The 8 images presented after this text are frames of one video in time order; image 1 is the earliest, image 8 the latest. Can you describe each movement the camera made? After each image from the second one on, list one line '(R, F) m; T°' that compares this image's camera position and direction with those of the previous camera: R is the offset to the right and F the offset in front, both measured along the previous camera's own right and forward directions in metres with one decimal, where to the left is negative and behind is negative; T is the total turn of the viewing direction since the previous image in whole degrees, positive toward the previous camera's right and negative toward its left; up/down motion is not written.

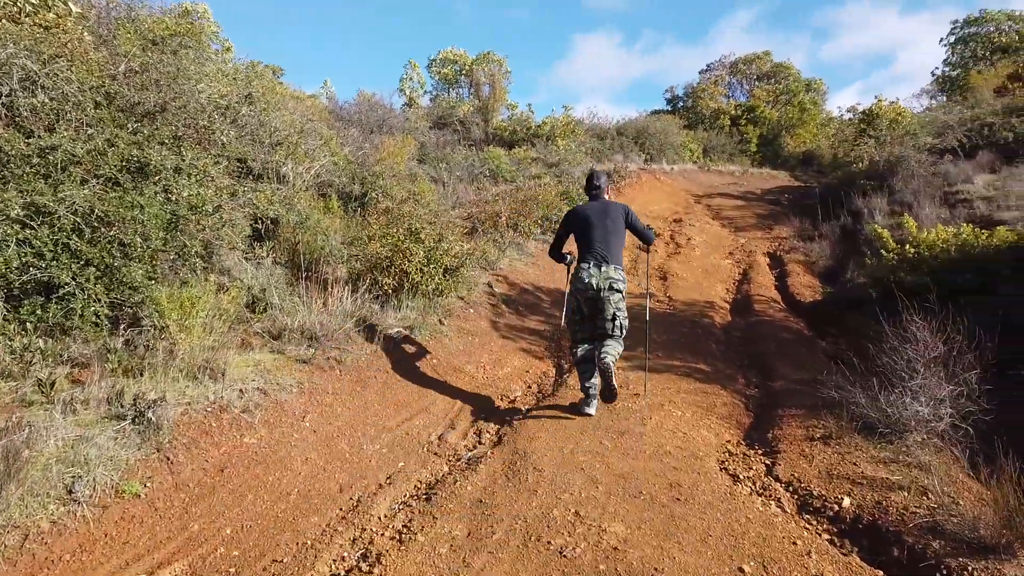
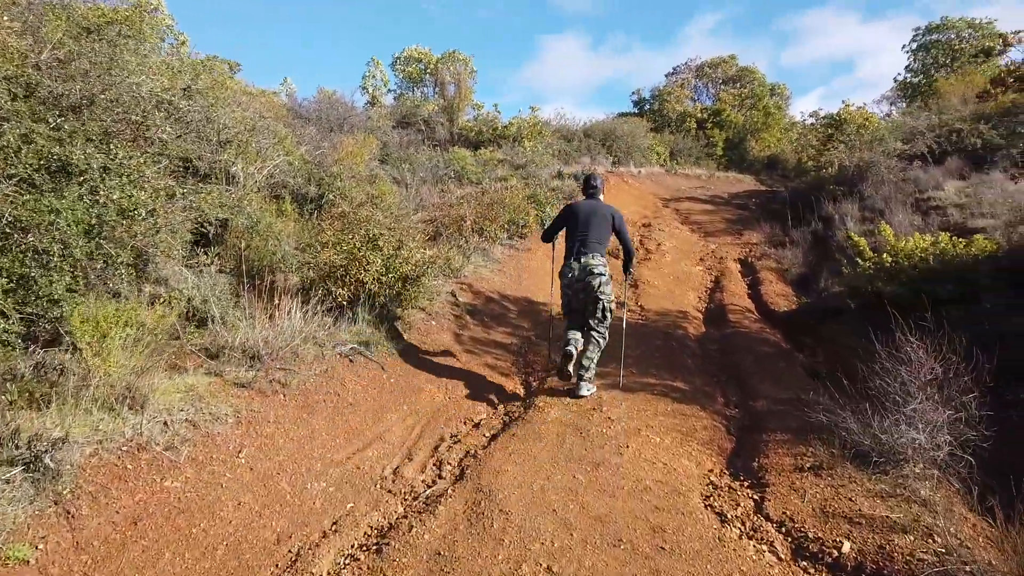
(0.0, +0.5) m; +3°
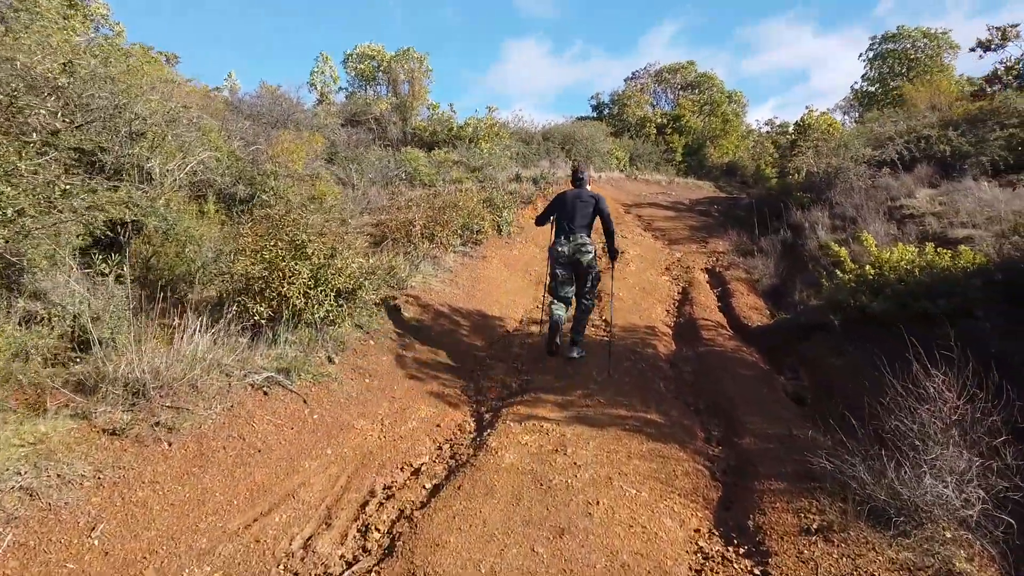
(+0.1, +0.9) m; +3°
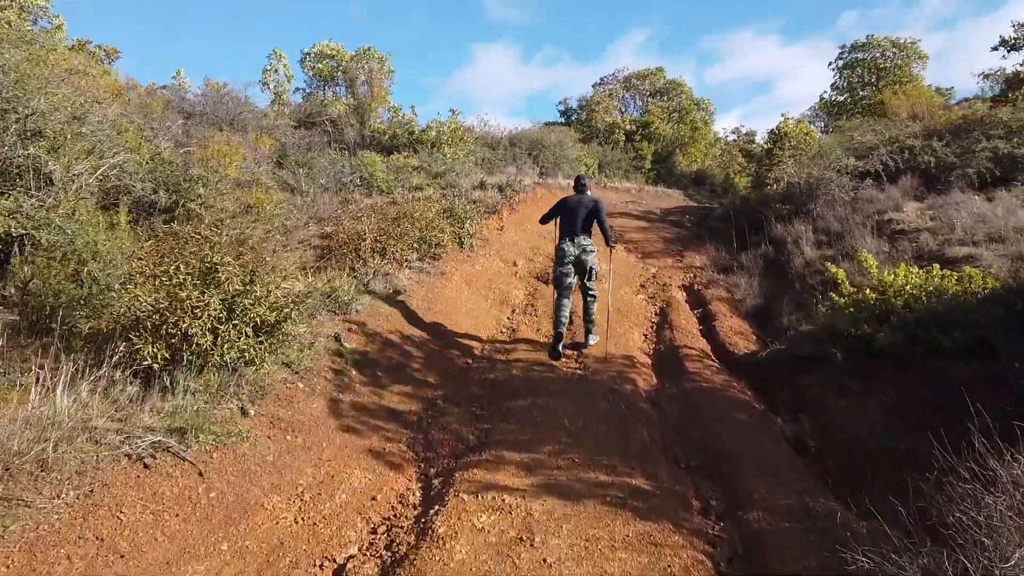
(+0.1, +1.0) m; +3°
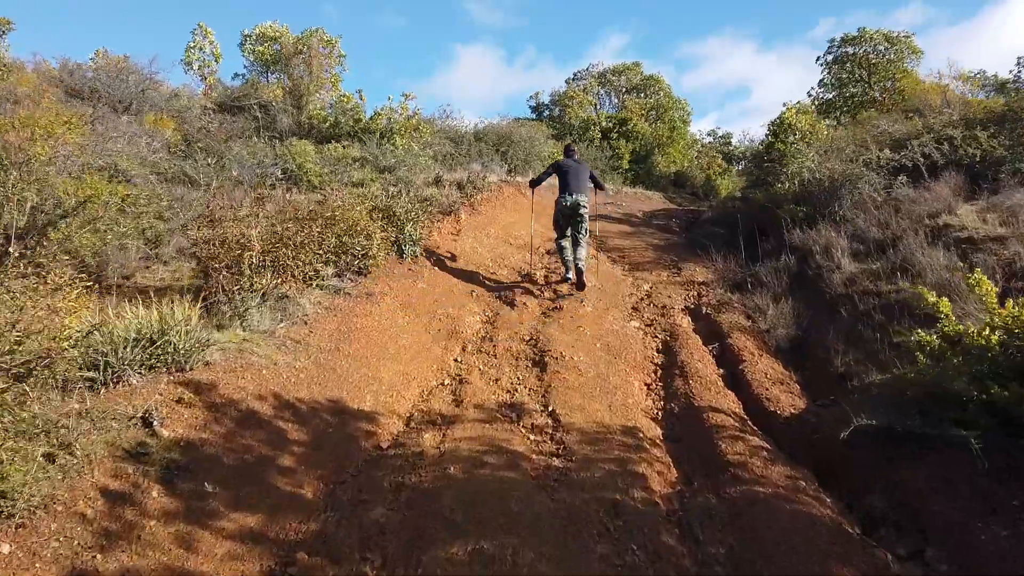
(+0.2, +2.5) m; +2°
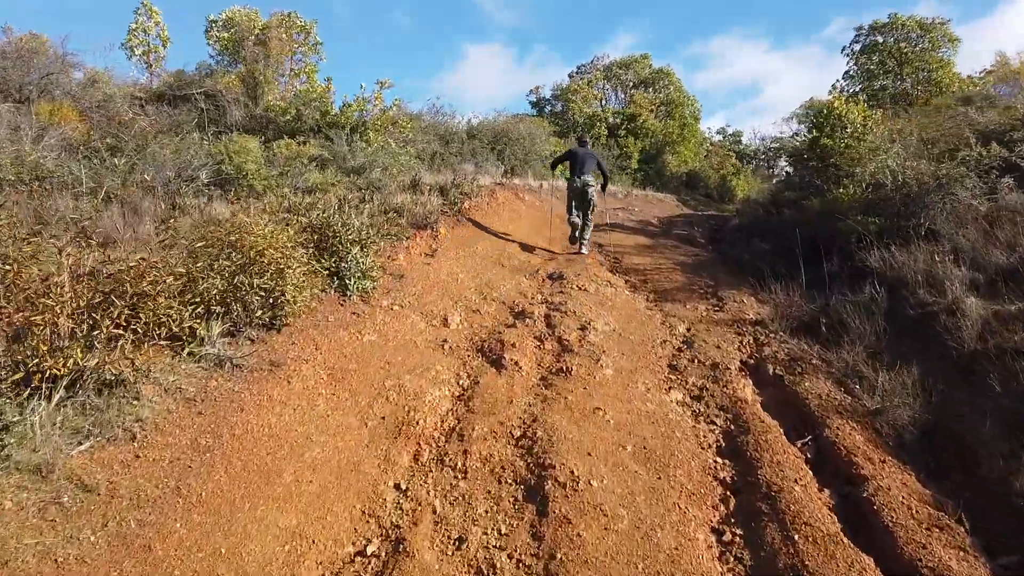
(+0.1, +2.4) m; 0°
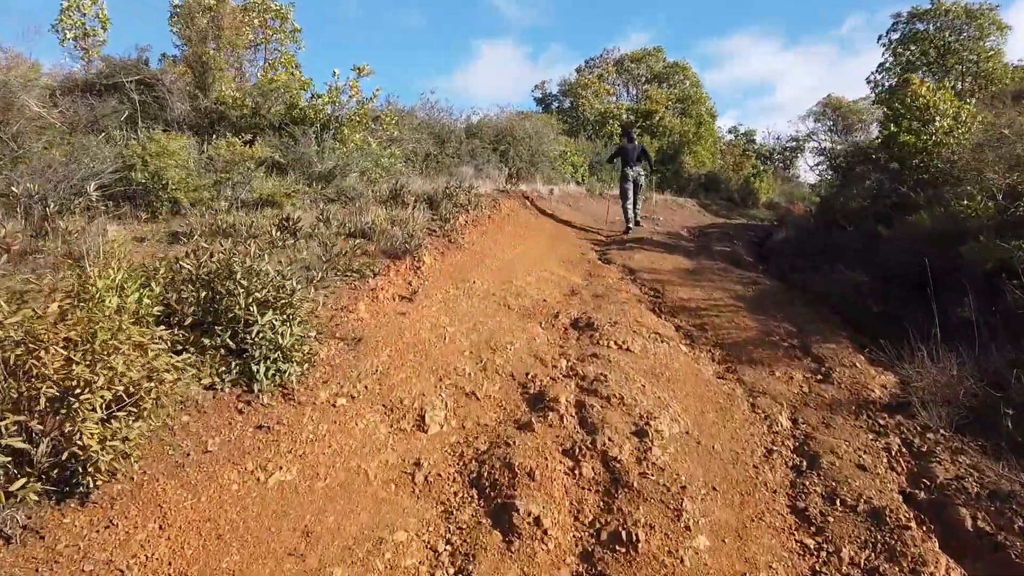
(-0.1, +2.4) m; 0°
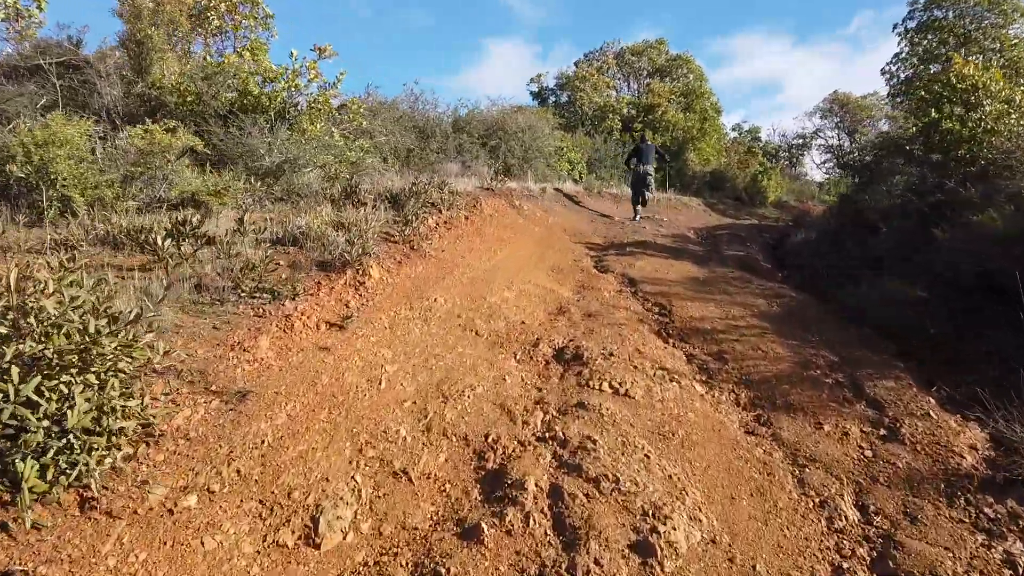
(+0.2, +1.4) m; 0°
